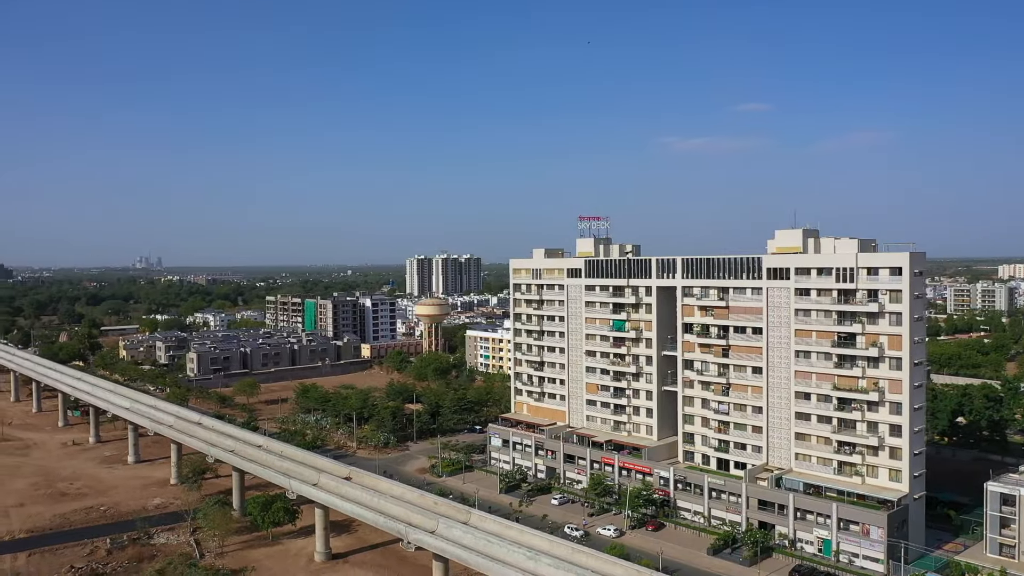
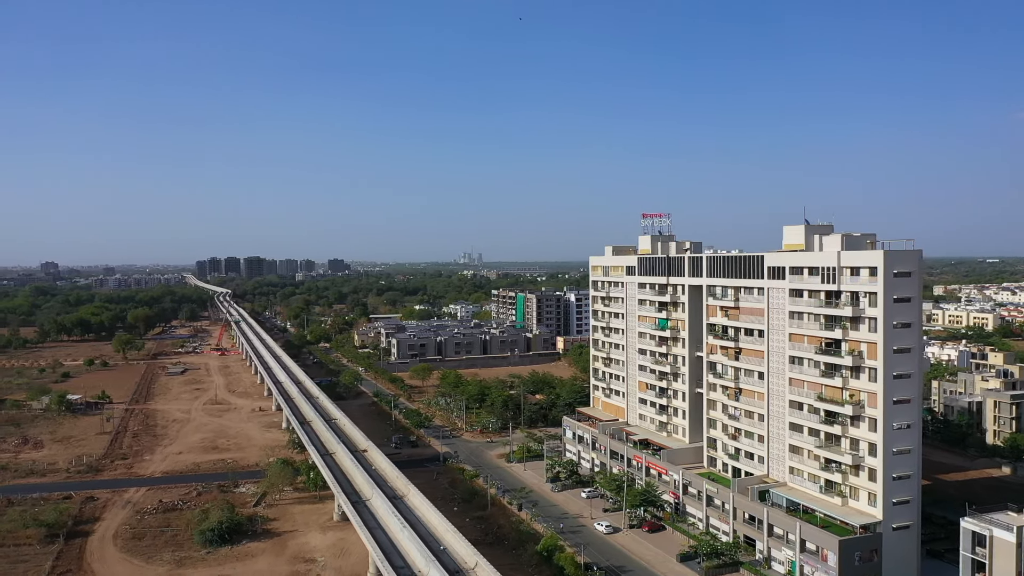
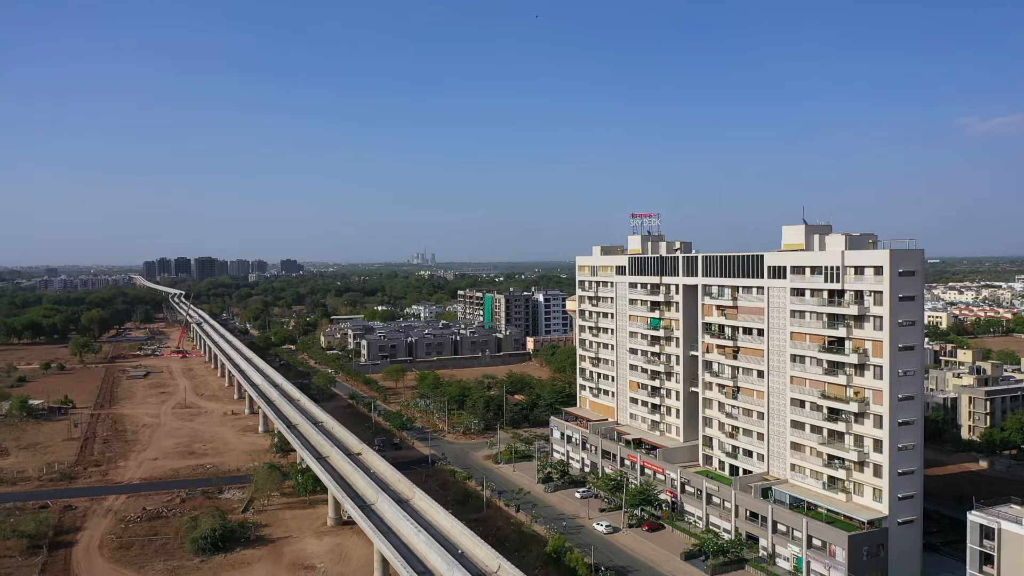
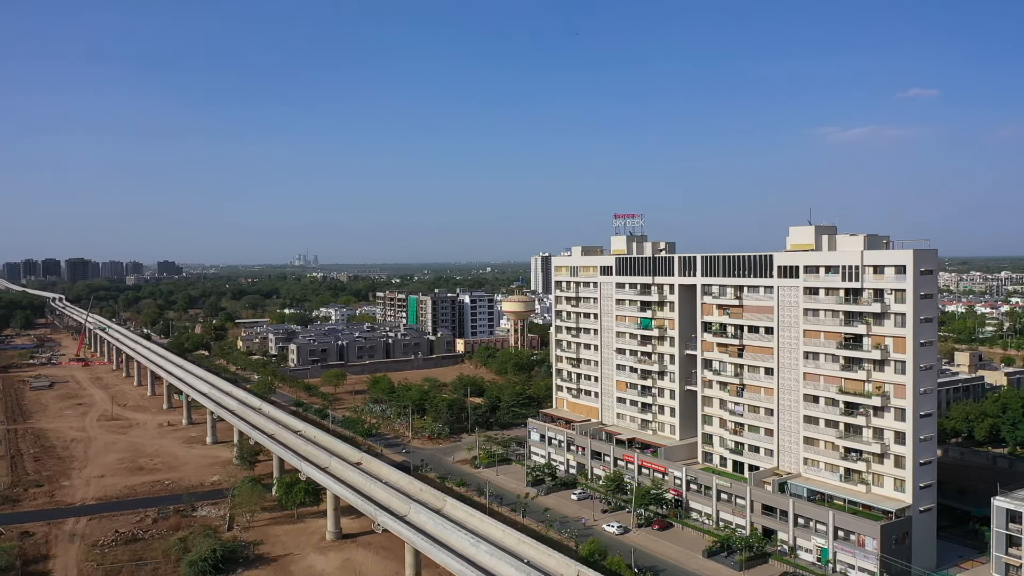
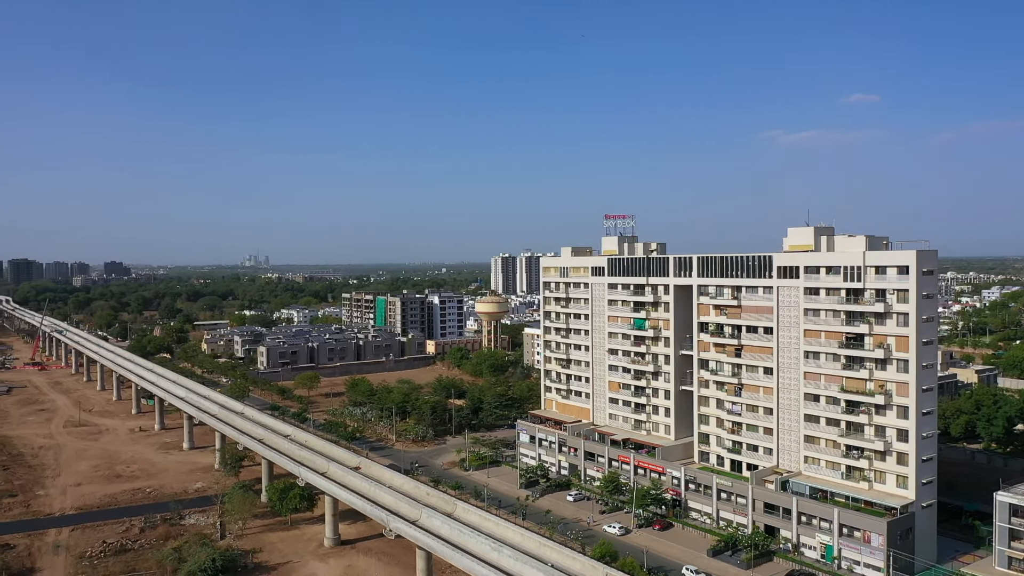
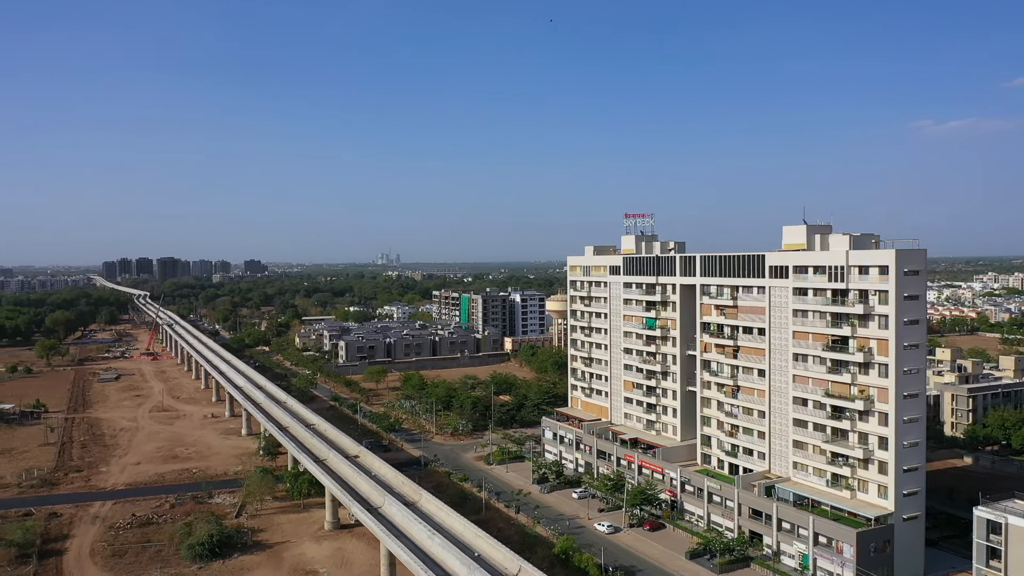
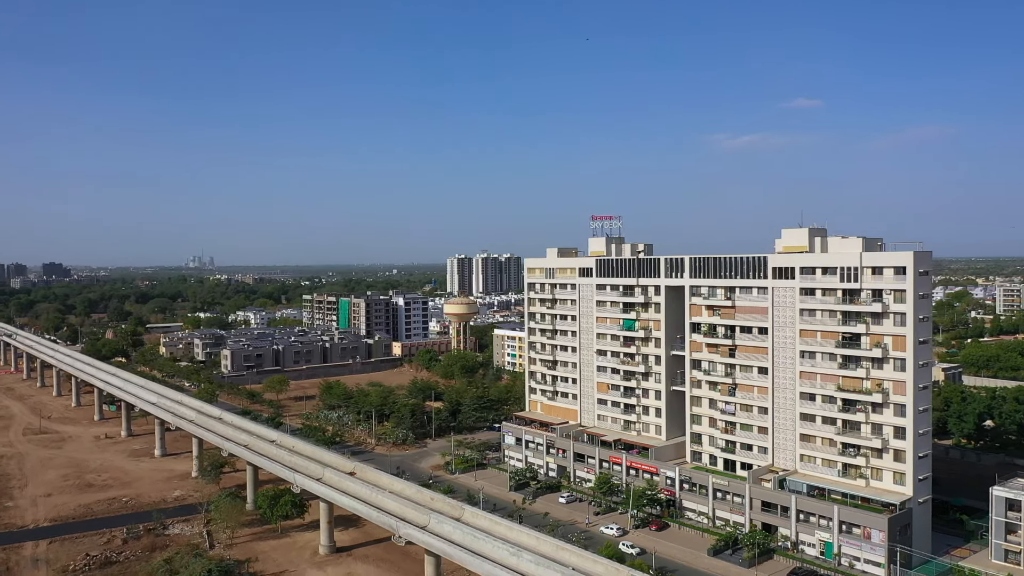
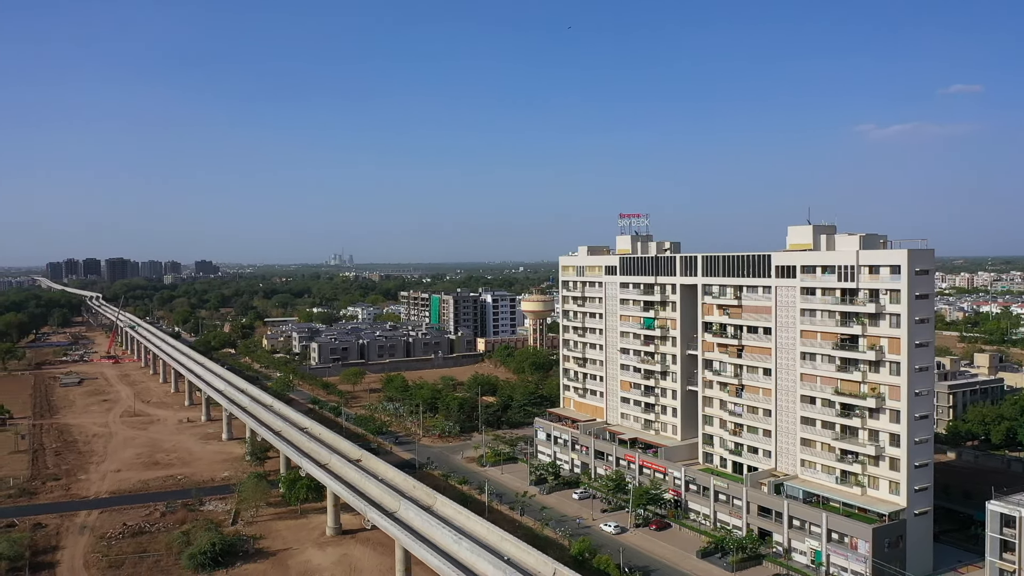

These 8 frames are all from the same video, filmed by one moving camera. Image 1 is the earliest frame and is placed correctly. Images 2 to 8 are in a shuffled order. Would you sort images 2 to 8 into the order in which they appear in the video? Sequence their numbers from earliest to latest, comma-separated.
7, 5, 4, 8, 6, 3, 2
